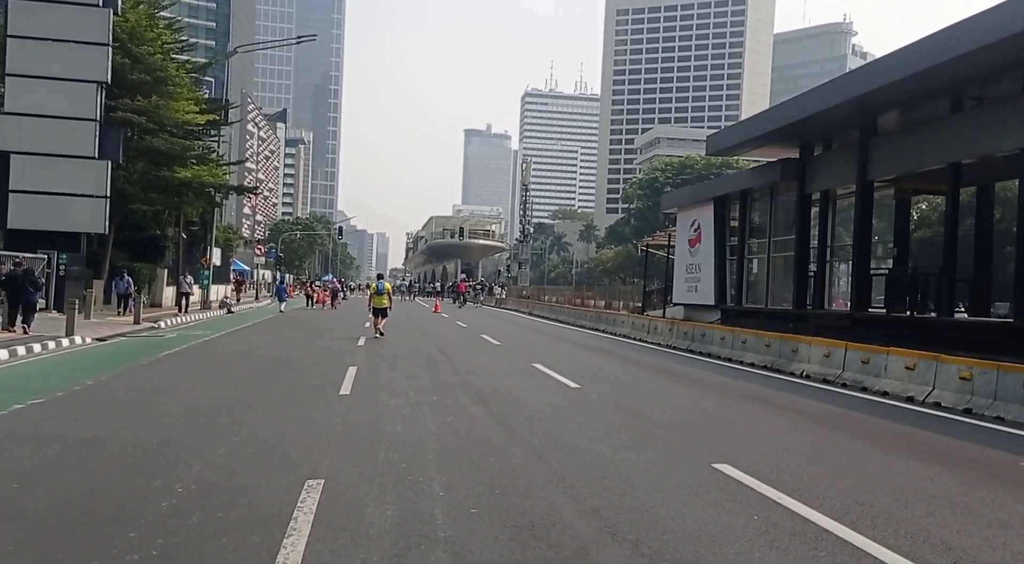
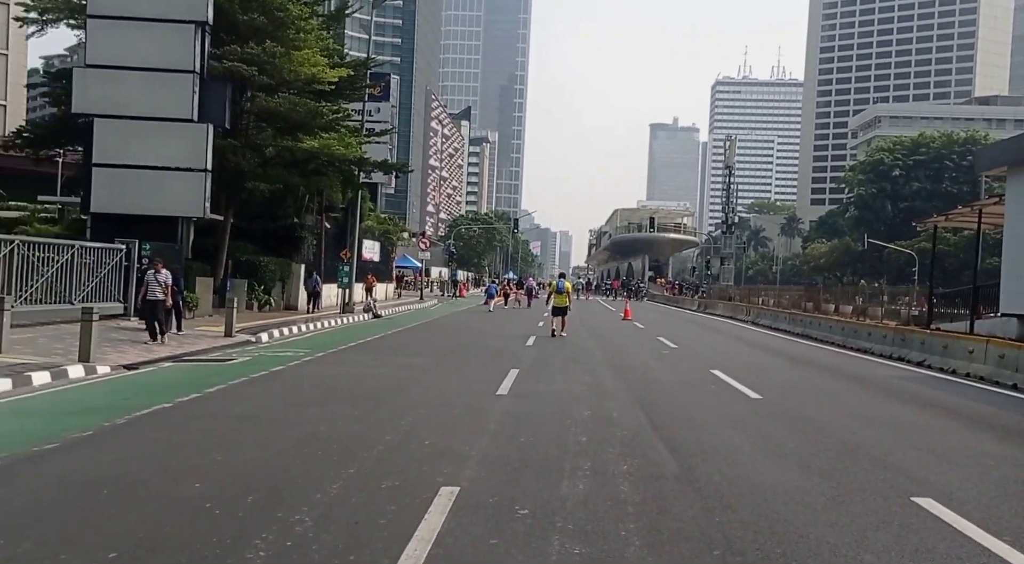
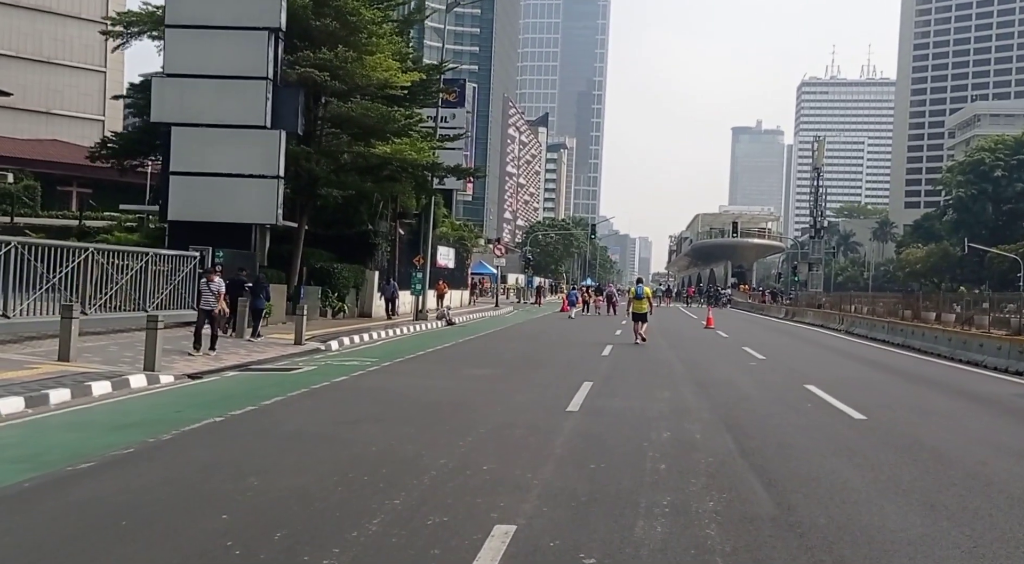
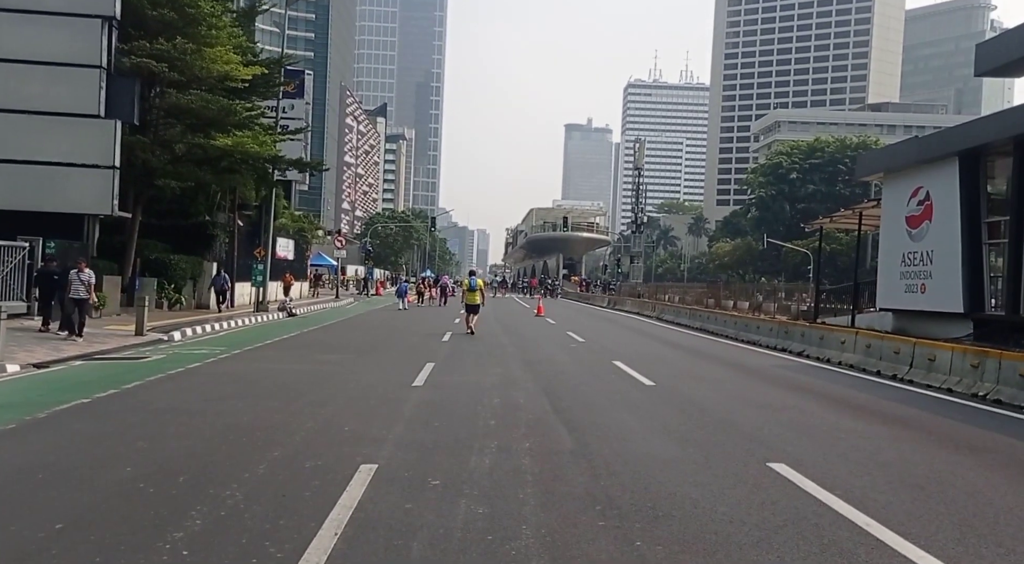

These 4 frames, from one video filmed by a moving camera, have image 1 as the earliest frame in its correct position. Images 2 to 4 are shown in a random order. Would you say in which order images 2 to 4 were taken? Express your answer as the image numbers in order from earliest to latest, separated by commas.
4, 2, 3
